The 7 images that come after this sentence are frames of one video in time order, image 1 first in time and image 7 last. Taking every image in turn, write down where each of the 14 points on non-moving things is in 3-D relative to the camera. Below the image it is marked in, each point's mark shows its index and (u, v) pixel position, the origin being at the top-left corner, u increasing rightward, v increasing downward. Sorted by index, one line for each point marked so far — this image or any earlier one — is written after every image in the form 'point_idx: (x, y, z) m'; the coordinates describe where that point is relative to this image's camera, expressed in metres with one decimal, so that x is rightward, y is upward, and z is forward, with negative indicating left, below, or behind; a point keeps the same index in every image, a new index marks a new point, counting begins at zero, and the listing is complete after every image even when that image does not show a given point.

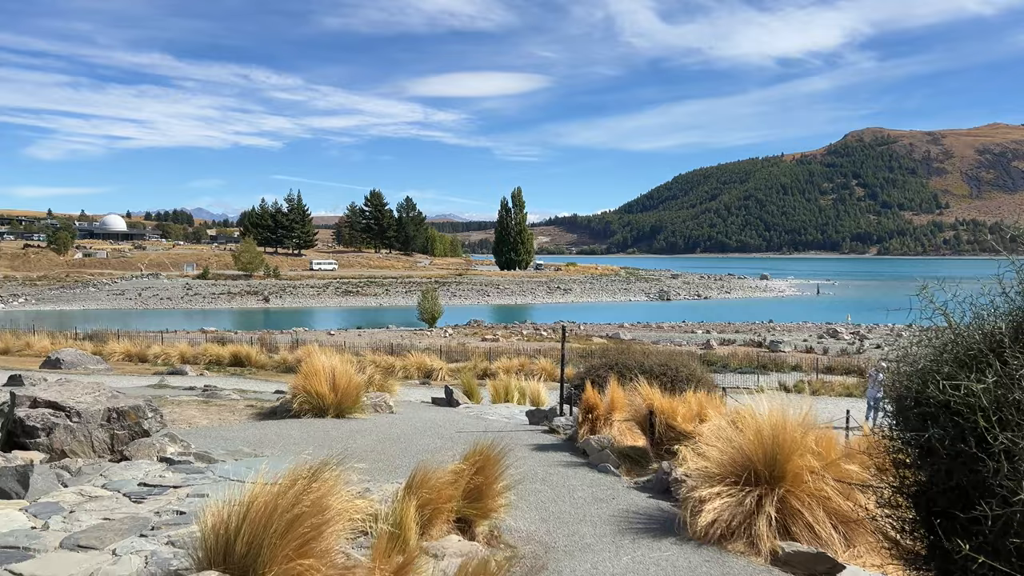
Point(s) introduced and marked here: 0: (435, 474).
0: (-0.5, -1.2, +5.3) m
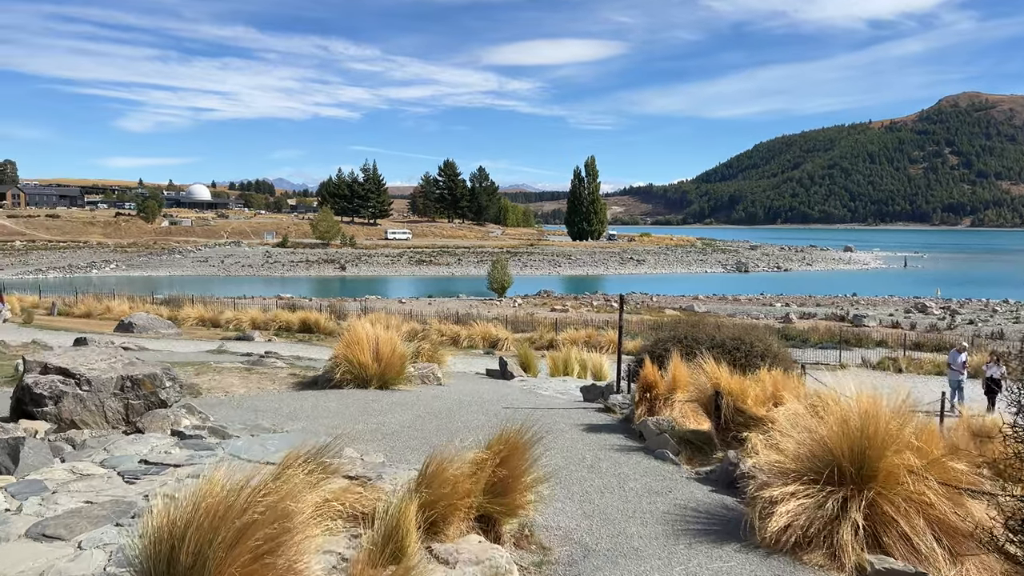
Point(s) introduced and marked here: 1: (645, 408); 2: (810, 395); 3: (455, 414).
0: (-0.3, -1.0, +4.5) m
1: (+1.3, -1.2, +7.9) m
2: (+2.6, -1.0, +7.3) m
3: (-0.6, -1.4, +8.8) m
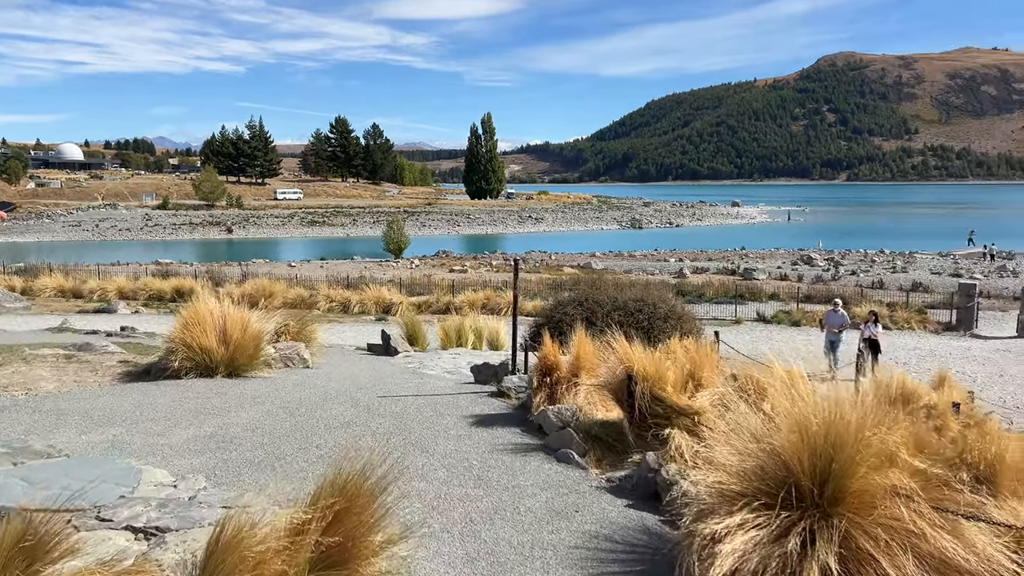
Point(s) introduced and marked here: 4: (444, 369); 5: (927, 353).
0: (-0.9, -0.9, +3.0) m
1: (+0.3, -0.9, +6.6) m
2: (+1.7, -0.7, +6.1) m
3: (-1.8, -1.1, +7.2) m
4: (-0.8, -0.9, +9.4) m
5: (+9.6, -1.5, +19.0) m
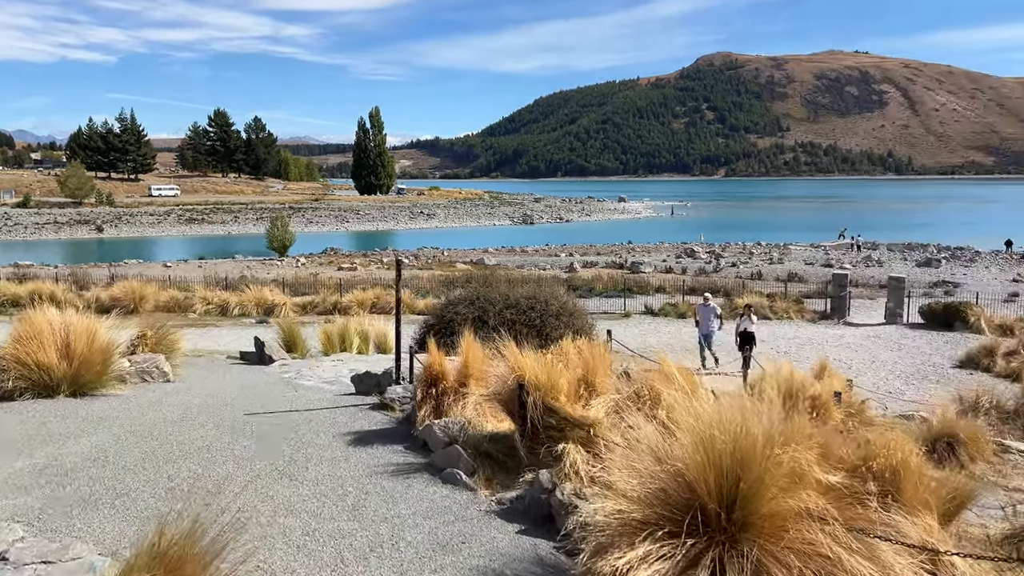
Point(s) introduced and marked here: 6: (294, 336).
0: (-1.3, -0.9, +2.4) m
1: (-0.6, -0.9, +6.1) m
2: (+0.8, -0.7, +5.8) m
3: (-2.7, -1.1, +6.4) m
4: (-2.0, -1.0, +8.8) m
5: (+7.0, -1.3, +19.6) m
6: (-3.2, -0.7, +11.8) m
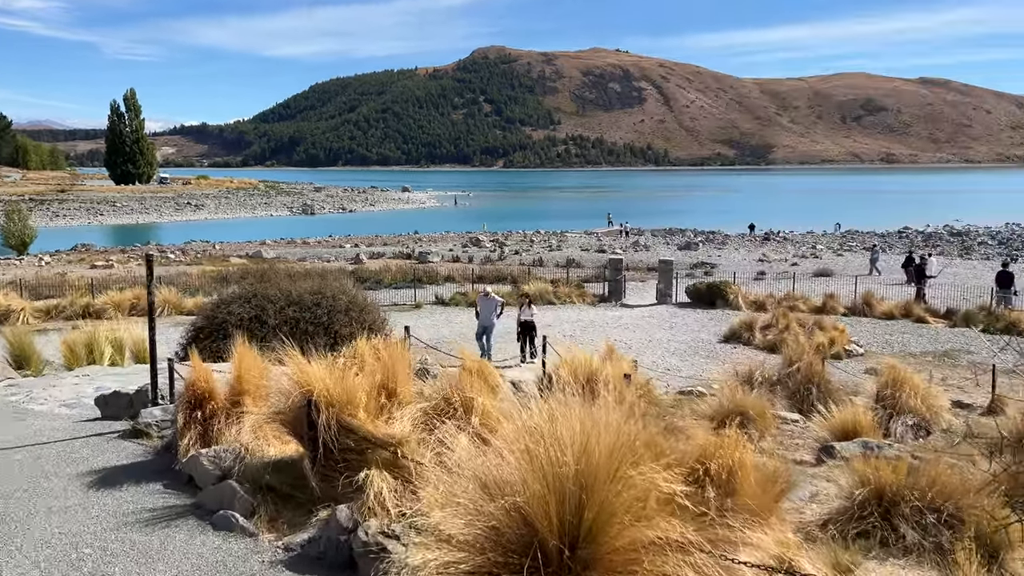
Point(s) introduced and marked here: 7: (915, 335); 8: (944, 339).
0: (-1.7, -1.0, +1.3) m
1: (-2.0, -0.9, +5.0) m
2: (-0.5, -0.7, +5.1) m
3: (-4.1, -1.2, +4.8) m
4: (-4.0, -1.0, +7.2) m
5: (+1.9, -0.9, +20.1) m
6: (-5.9, -0.8, +9.9) m
7: (+9.8, -1.1, +19.7) m
8: (+10.2, -1.2, +19.3) m
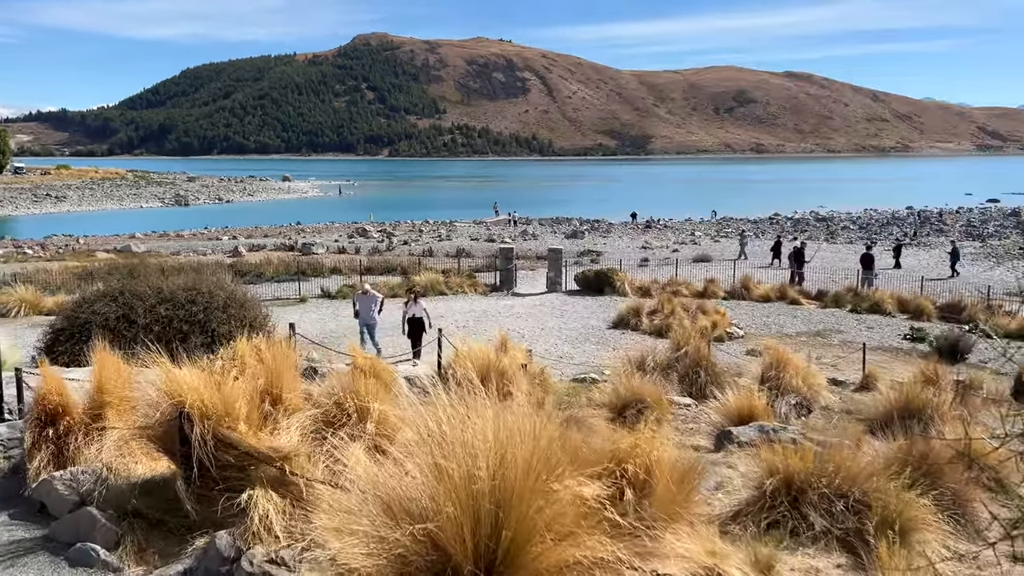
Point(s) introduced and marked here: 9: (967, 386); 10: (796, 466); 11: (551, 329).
0: (-1.7, -1.0, +0.7) m
1: (-2.5, -0.9, +4.4) m
2: (-1.1, -0.6, +4.7) m
3: (-4.6, -1.2, +3.9) m
4: (-4.9, -1.0, +6.3) m
5: (-0.8, -0.7, +19.9) m
6: (-7.1, -0.8, +8.7) m
7: (+7.1, -0.7, +20.6) m
8: (+7.6, -0.8, +20.2) m
9: (+6.3, -1.3, +11.2) m
10: (+1.6, -1.0, +4.6) m
11: (+0.9, -1.0, +18.4) m
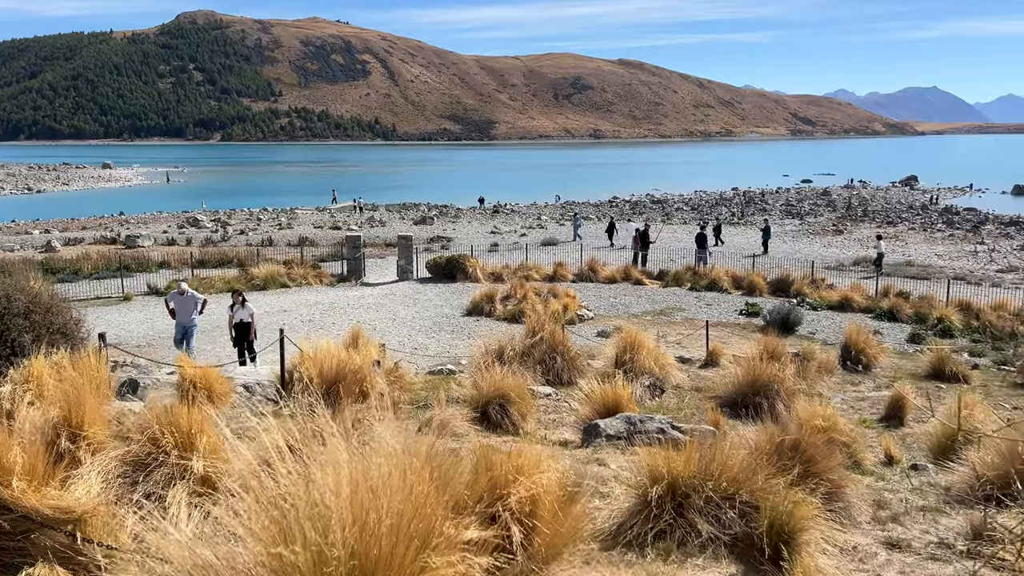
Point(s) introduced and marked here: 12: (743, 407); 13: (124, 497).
0: (-1.7, -1.2, -0.1) m
1: (-3.2, -1.0, +3.4) m
2: (-1.8, -0.7, +3.9) m
3: (-5.1, -1.4, +2.5) m
4: (-5.8, -1.2, +4.8) m
5: (-4.3, -0.5, +18.8) m
6: (-8.5, -1.0, +6.7) m
7: (+3.3, -0.2, +21.0) m
8: (+3.9, -0.3, +20.7) m
9: (+4.2, -1.0, +11.7) m
10: (+0.9, -1.0, +4.3) m
11: (-2.4, -0.7, +17.8) m
12: (+2.4, -1.3, +8.5) m
13: (-1.5, -0.8, +3.3) m
